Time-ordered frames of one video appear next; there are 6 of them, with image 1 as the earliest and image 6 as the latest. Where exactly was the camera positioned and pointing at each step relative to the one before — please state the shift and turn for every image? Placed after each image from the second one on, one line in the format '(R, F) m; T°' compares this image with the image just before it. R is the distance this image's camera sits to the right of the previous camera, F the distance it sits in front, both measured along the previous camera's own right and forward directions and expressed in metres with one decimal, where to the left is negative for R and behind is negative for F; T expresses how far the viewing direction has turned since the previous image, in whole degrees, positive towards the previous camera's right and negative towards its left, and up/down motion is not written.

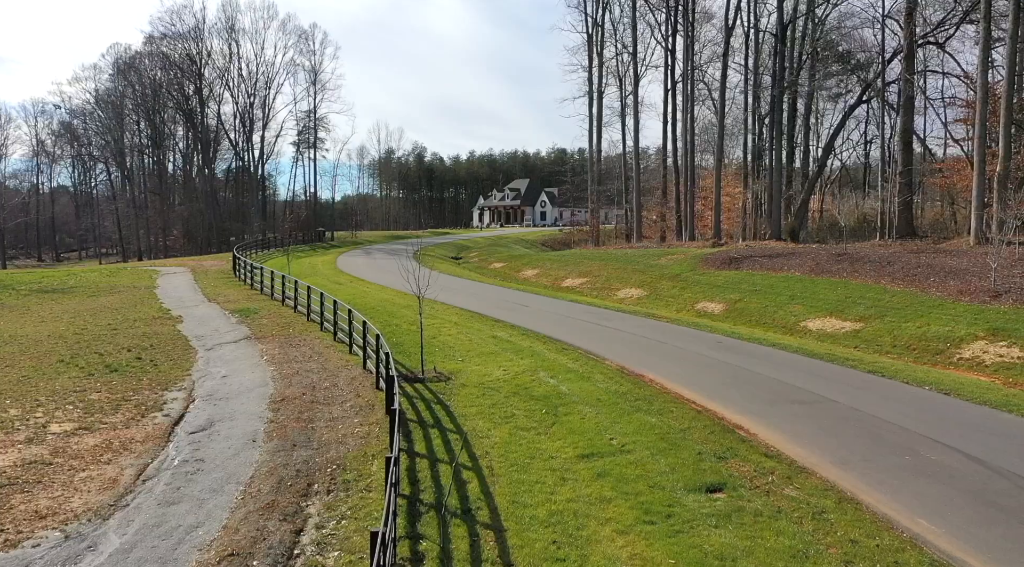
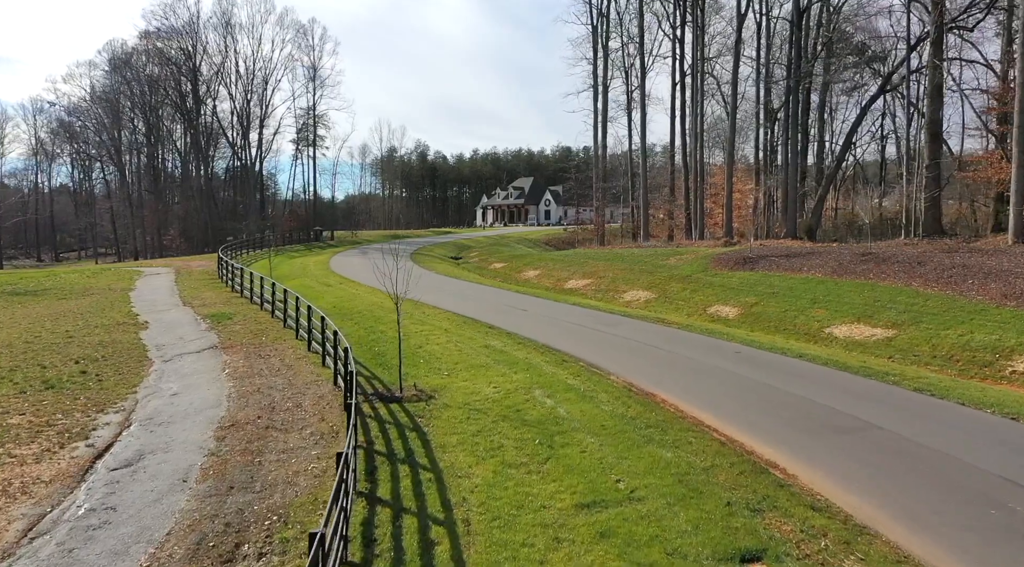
(+0.2, +1.8) m; 0°
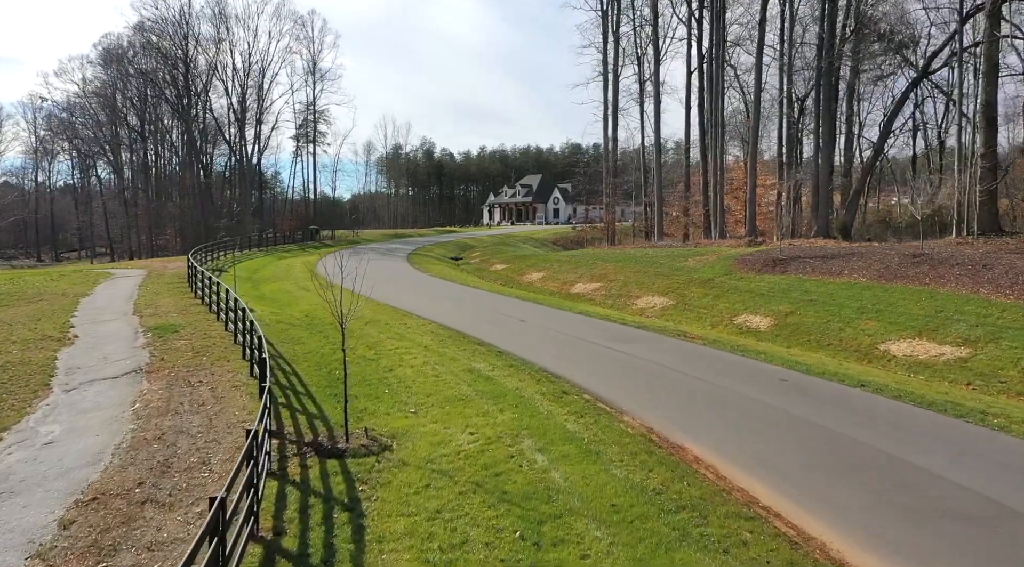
(+0.4, +3.0) m; -1°
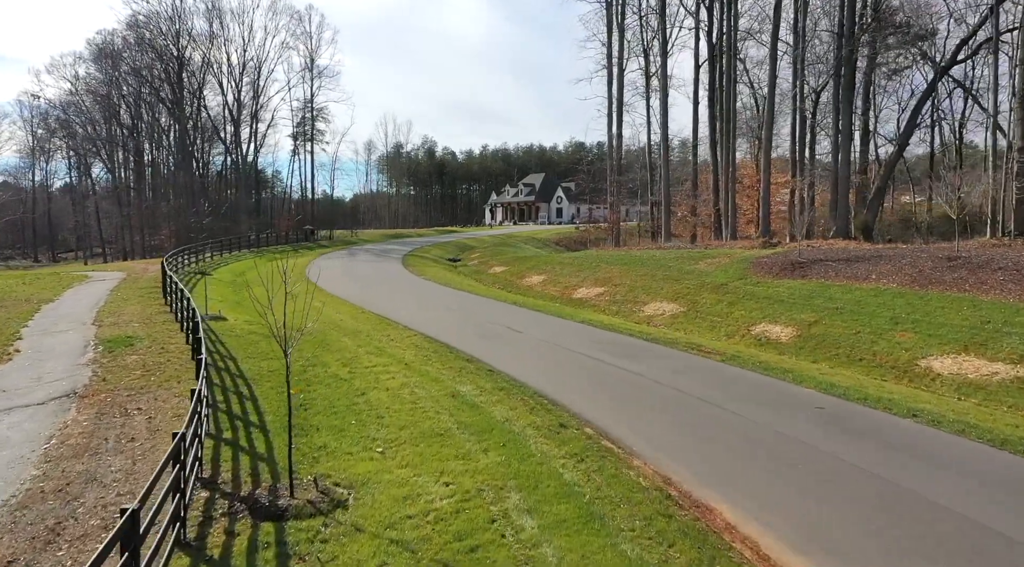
(+0.2, +1.8) m; 0°
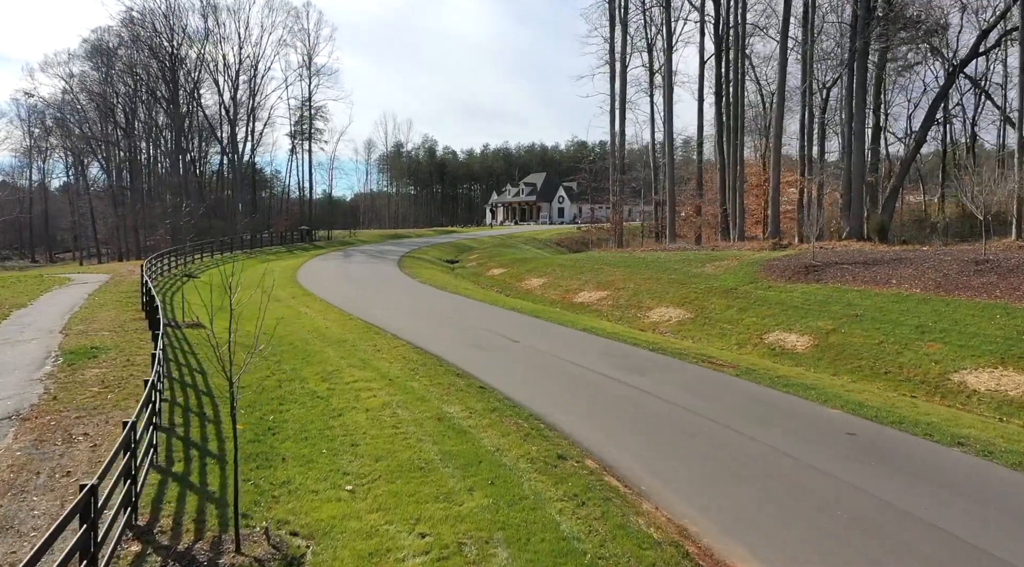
(+0.1, +1.2) m; 0°
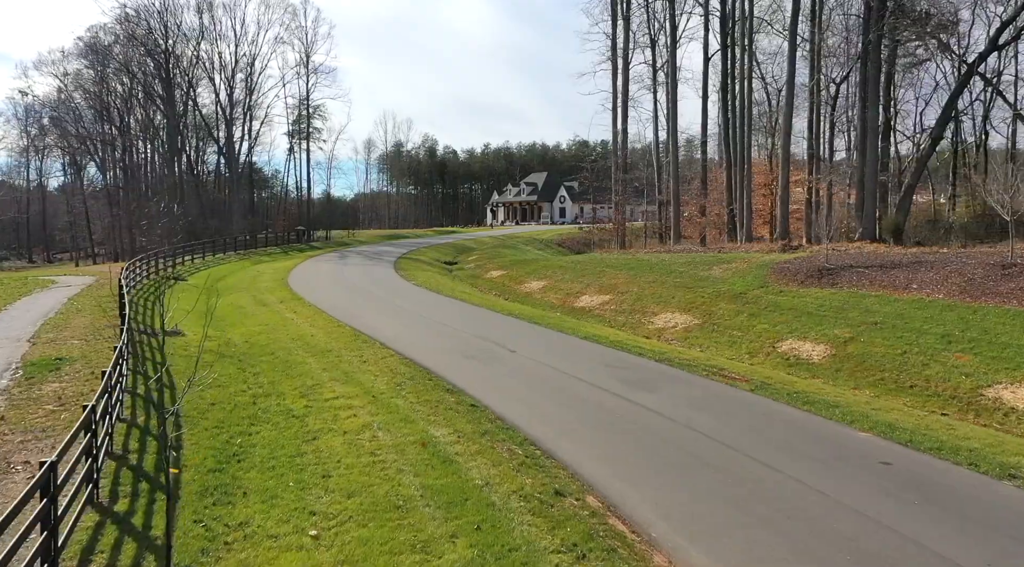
(+0.1, +1.0) m; 0°
